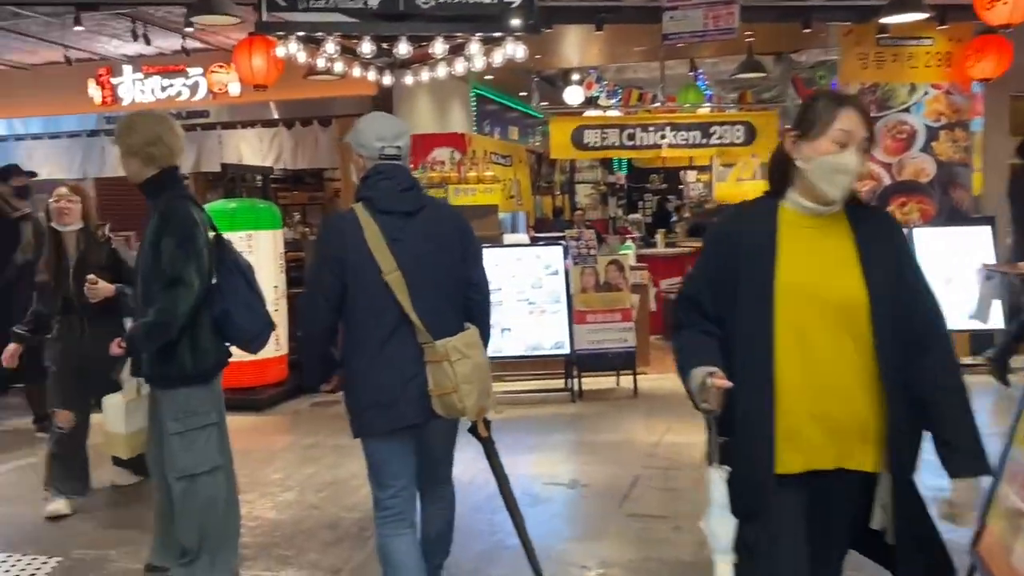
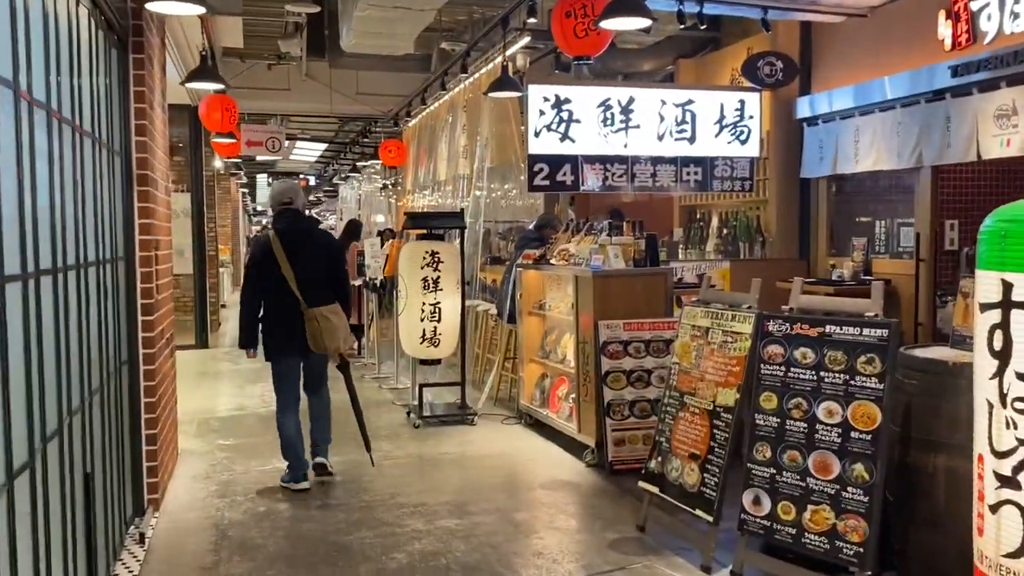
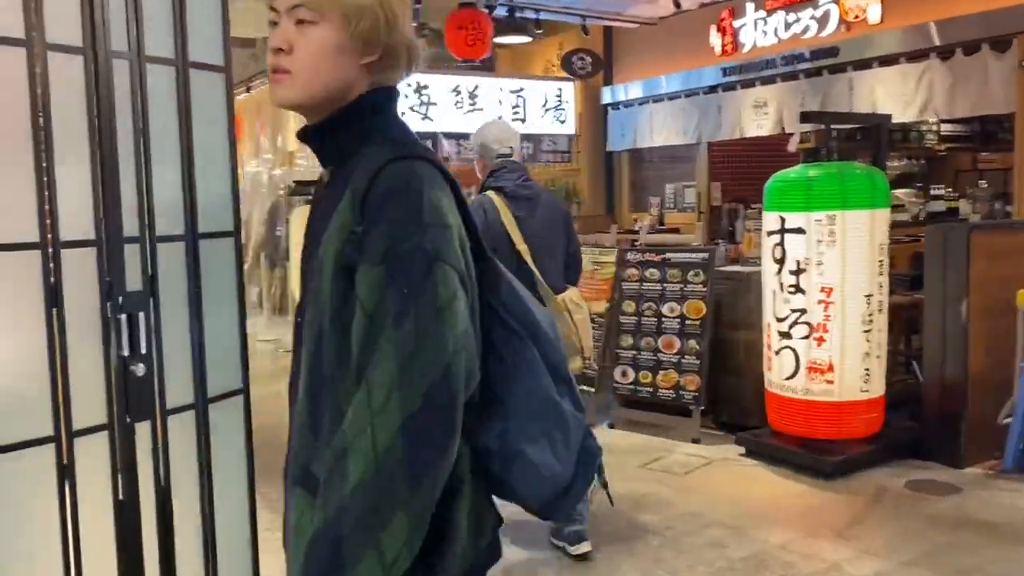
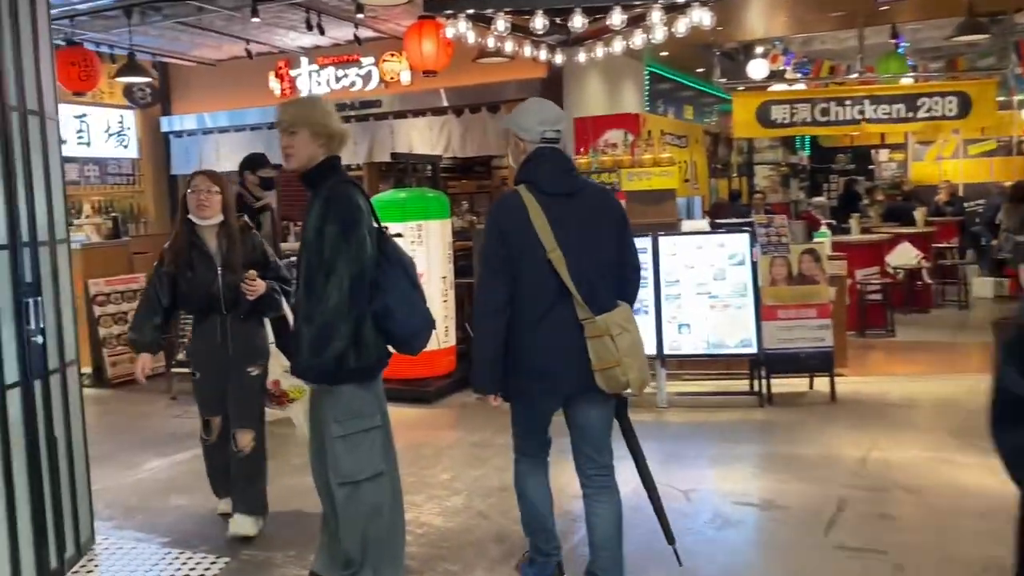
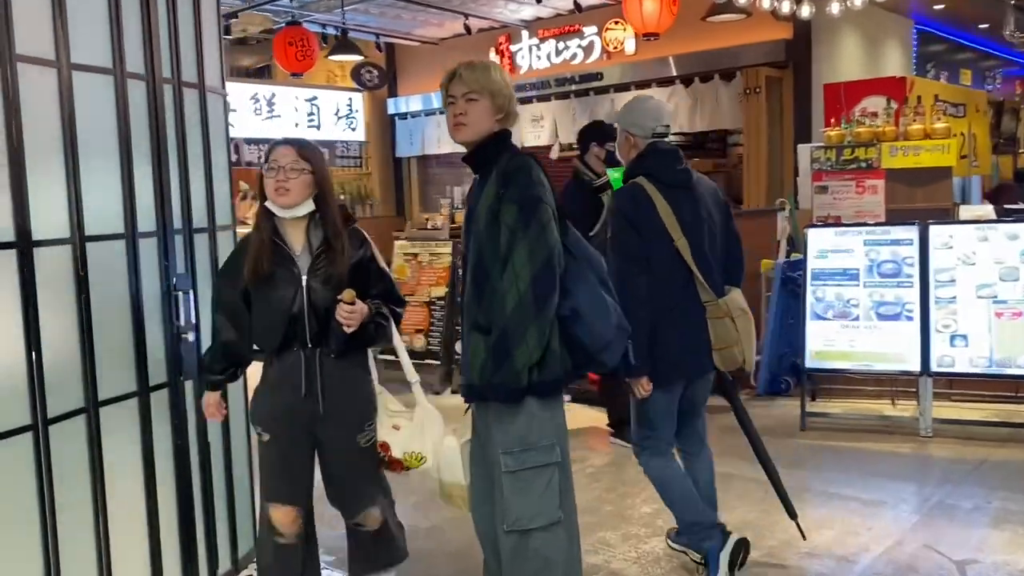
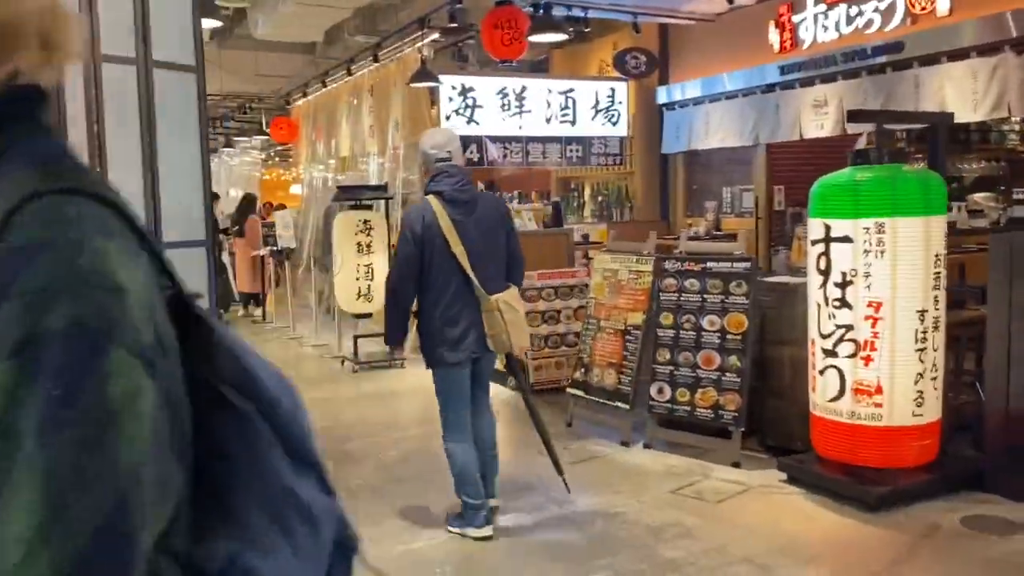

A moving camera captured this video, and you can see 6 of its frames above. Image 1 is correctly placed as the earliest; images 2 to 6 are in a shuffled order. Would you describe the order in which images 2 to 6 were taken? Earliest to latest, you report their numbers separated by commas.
4, 5, 3, 6, 2
